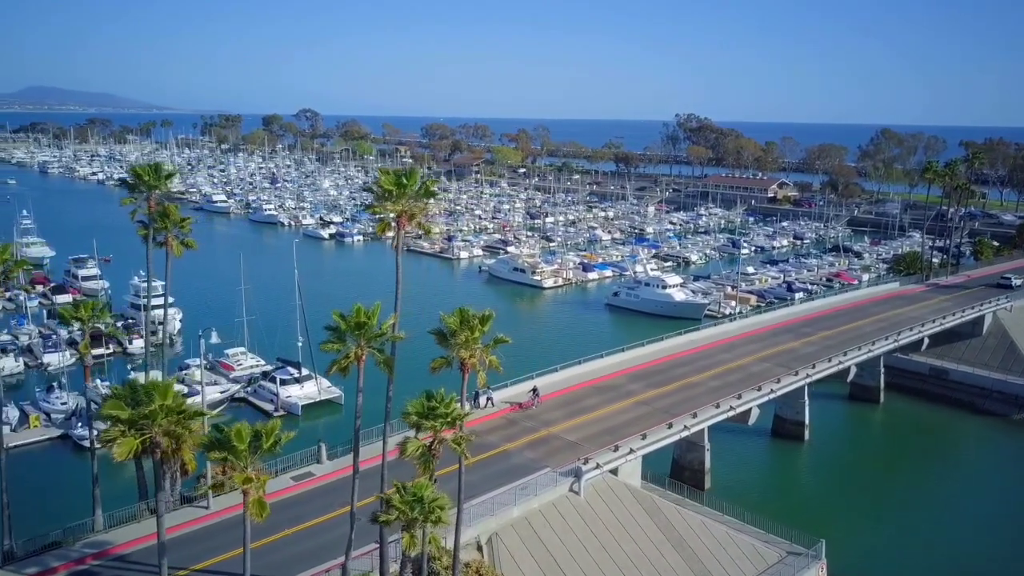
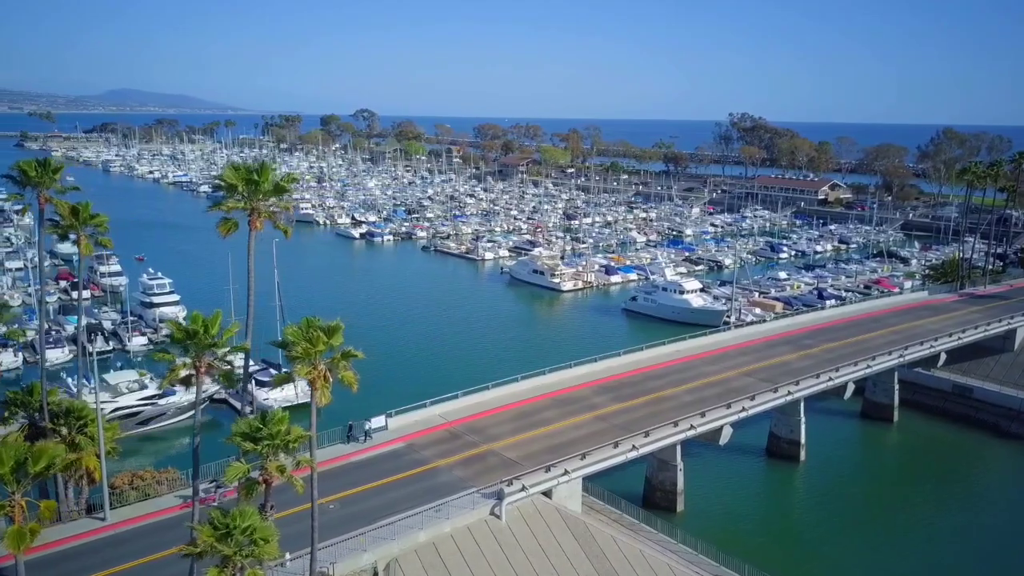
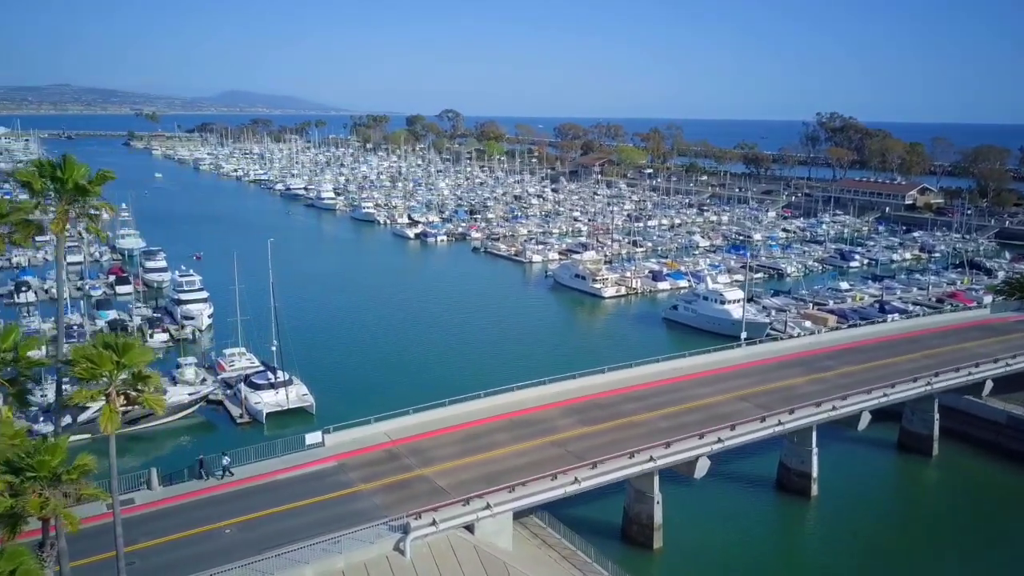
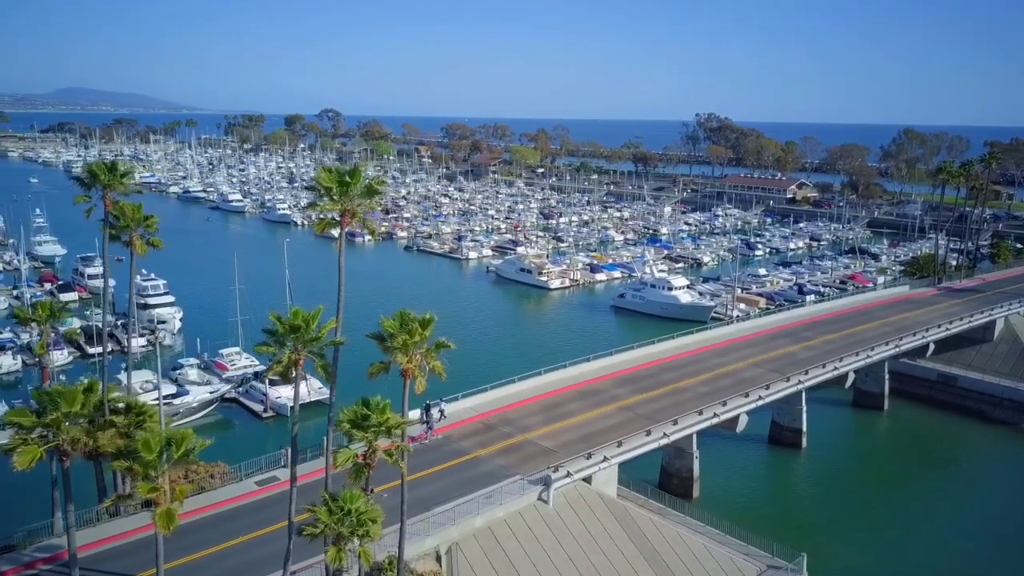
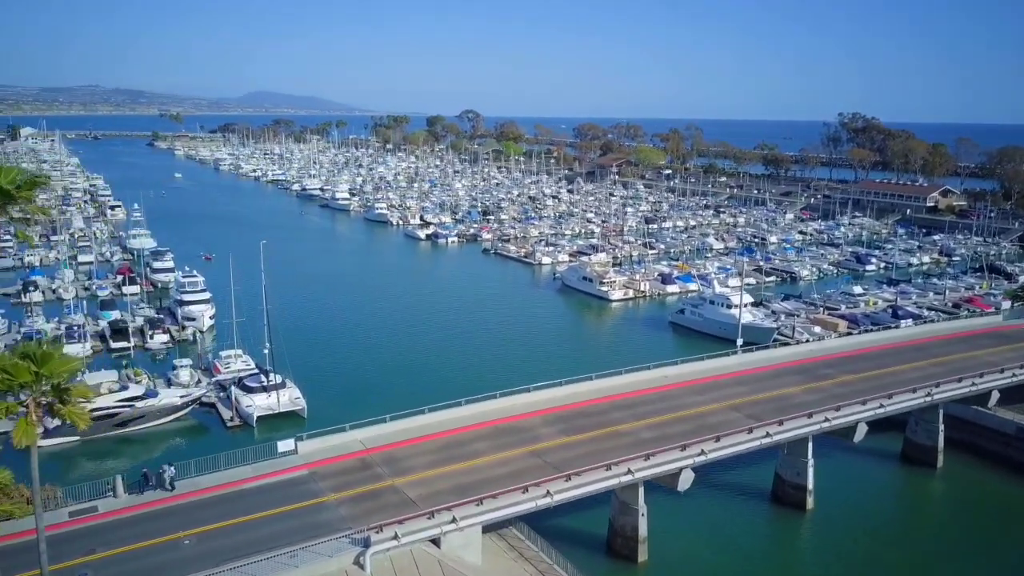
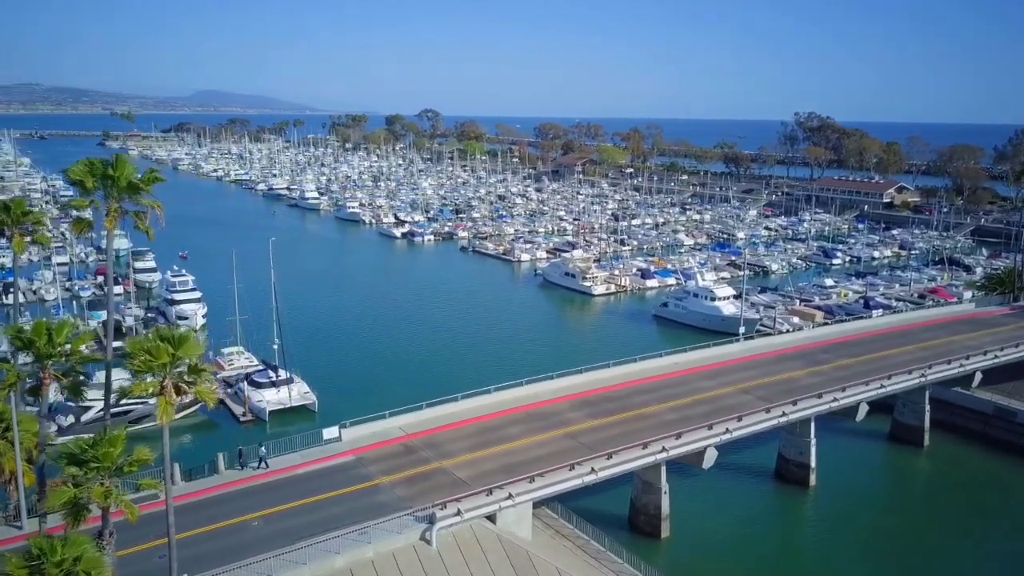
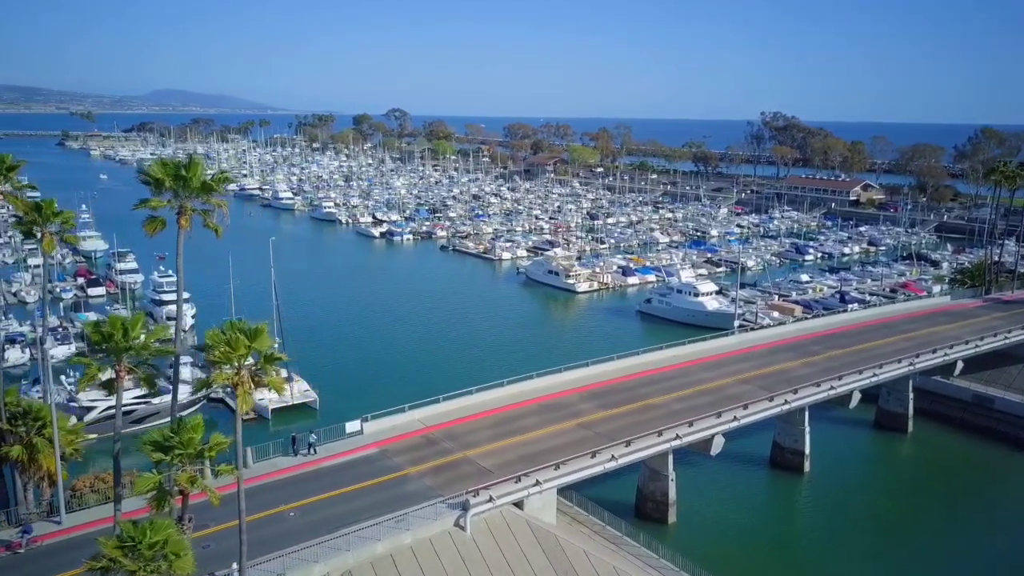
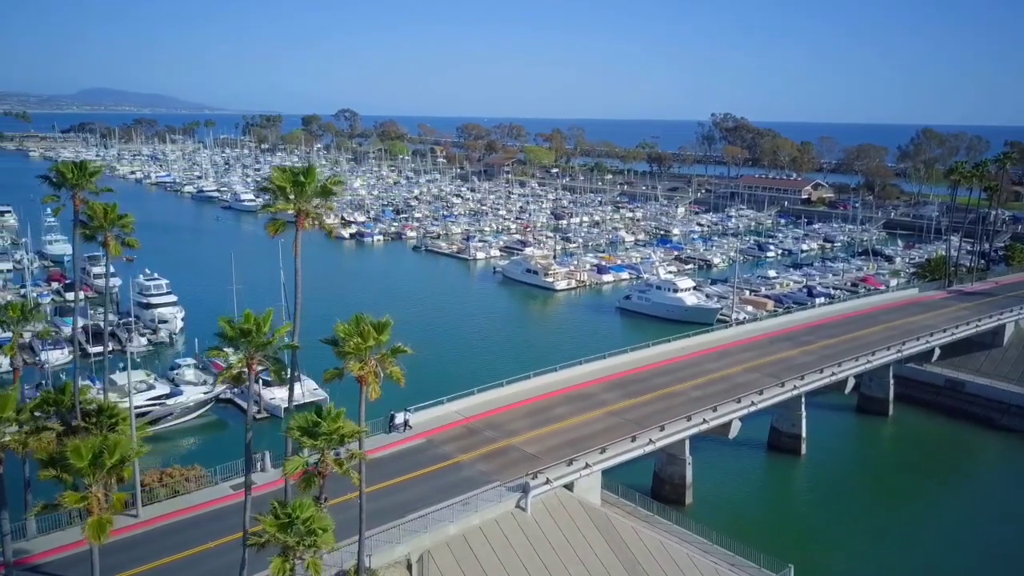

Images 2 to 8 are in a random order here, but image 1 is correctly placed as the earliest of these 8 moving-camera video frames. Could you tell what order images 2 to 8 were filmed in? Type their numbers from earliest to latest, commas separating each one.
4, 8, 2, 7, 6, 3, 5
